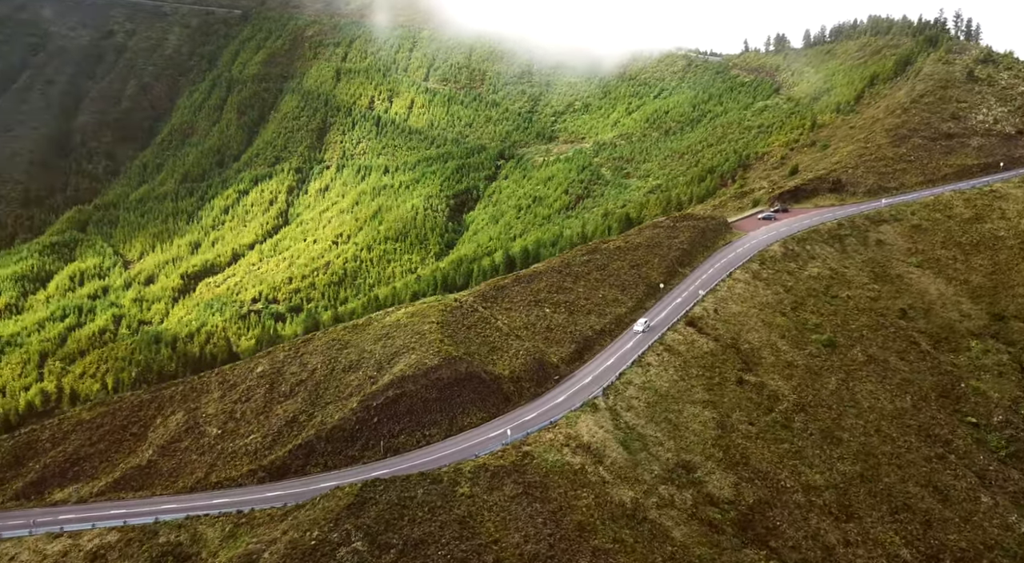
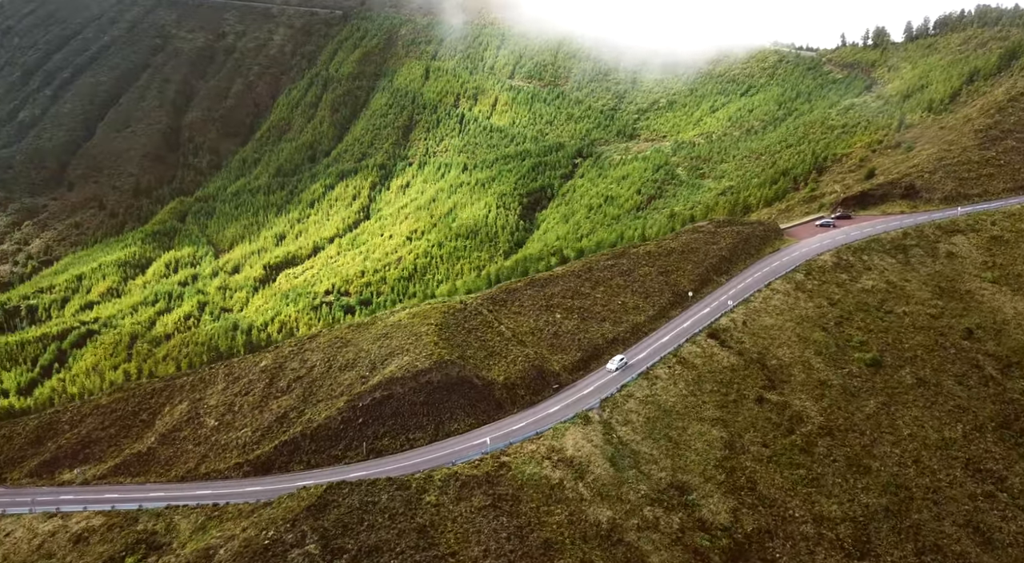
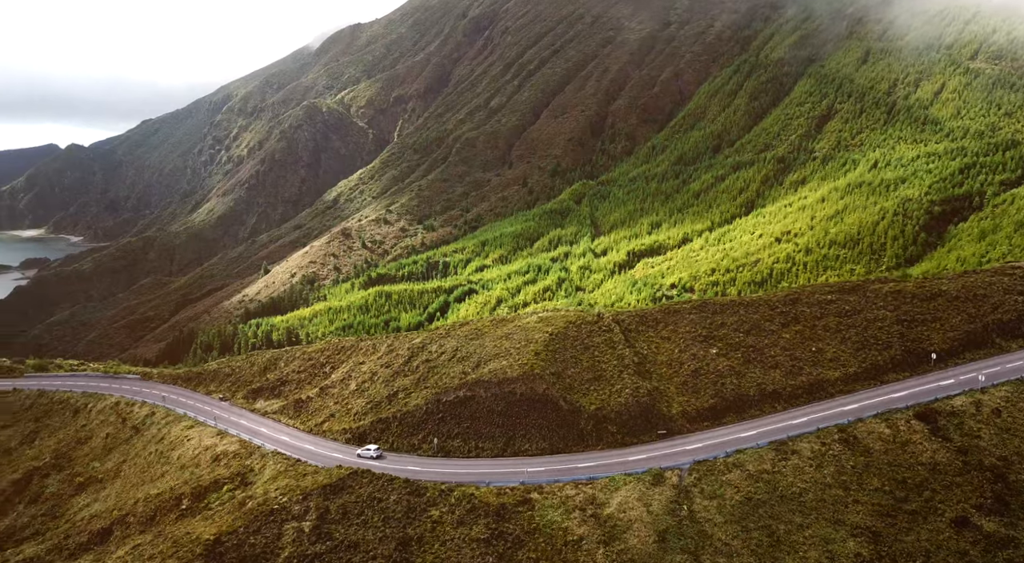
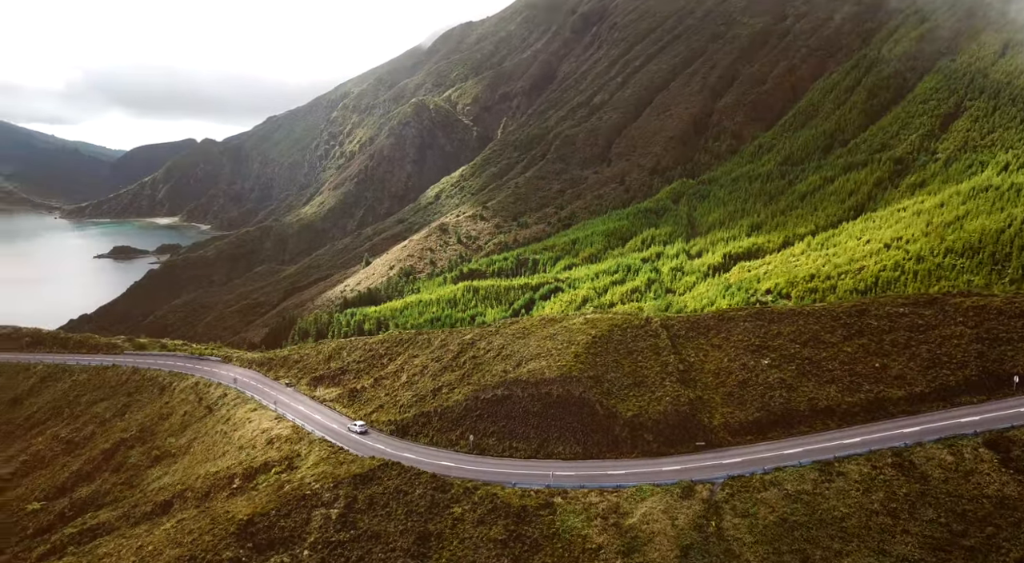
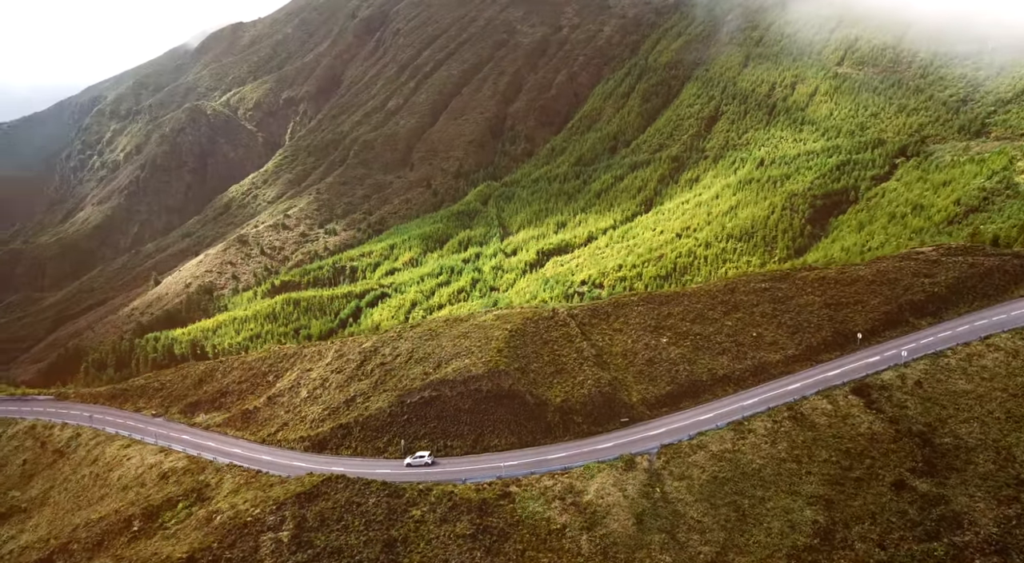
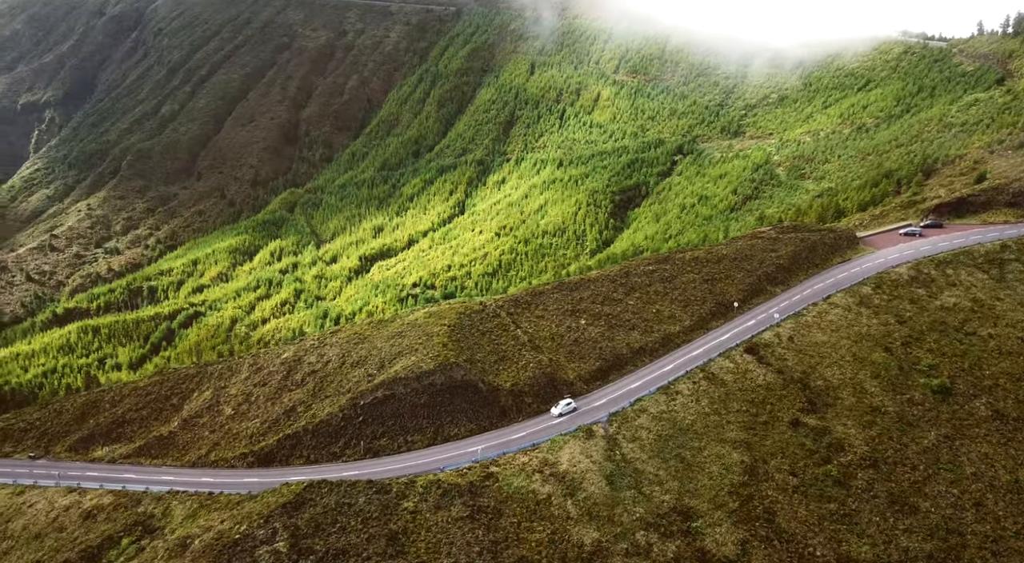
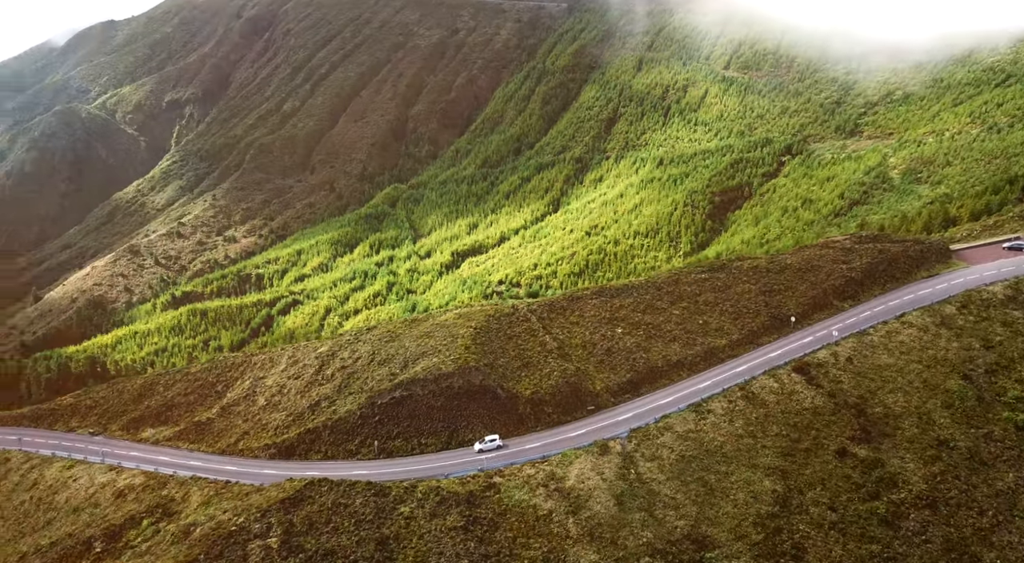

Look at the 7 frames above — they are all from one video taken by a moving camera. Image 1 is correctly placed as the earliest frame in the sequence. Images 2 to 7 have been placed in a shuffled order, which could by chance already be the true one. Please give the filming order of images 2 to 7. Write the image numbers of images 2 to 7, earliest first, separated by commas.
2, 6, 7, 5, 3, 4
